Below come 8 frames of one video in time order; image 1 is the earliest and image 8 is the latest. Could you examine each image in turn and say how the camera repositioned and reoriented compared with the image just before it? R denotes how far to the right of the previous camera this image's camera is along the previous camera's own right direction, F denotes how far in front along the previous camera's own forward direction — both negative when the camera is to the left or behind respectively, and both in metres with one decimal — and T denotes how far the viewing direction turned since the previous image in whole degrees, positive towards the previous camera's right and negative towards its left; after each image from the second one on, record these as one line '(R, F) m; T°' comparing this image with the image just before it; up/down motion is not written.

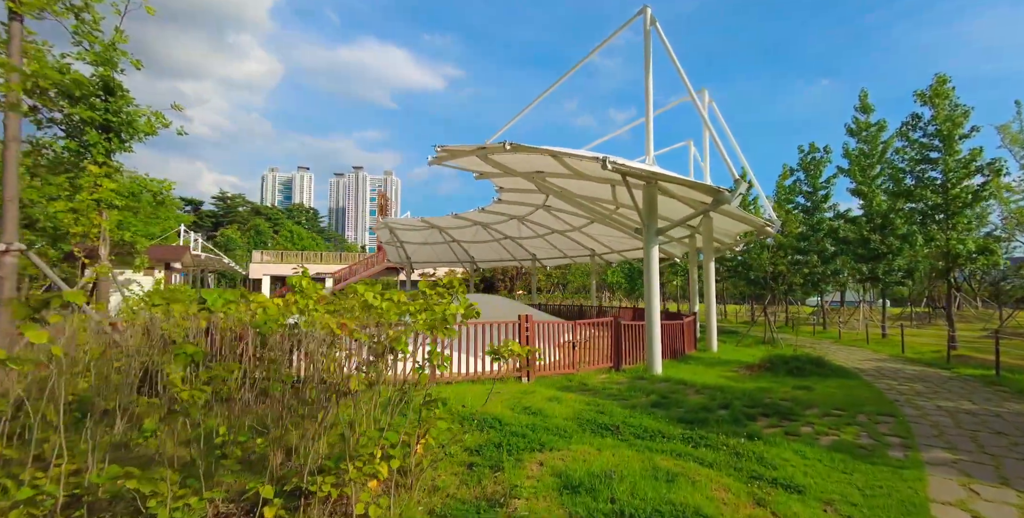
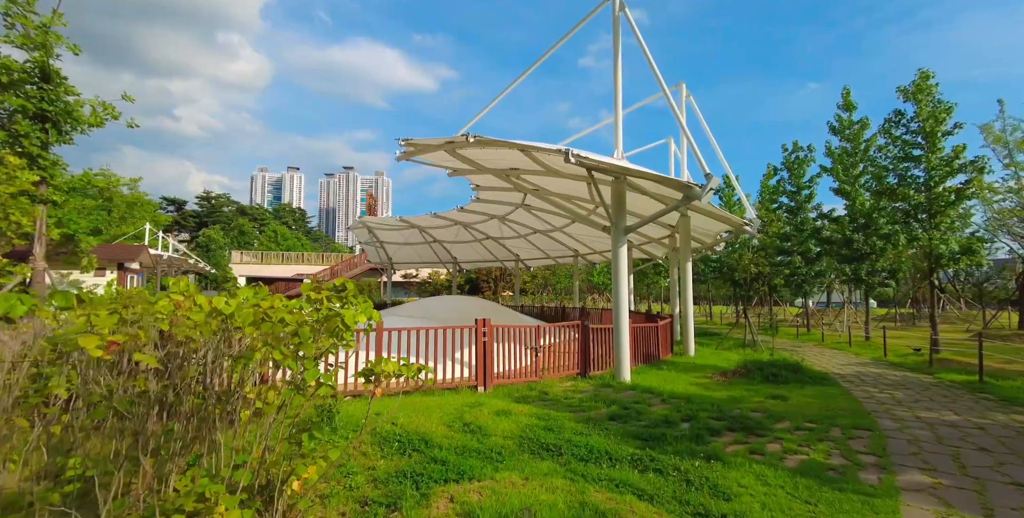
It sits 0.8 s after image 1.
(+0.6, +0.5) m; +1°
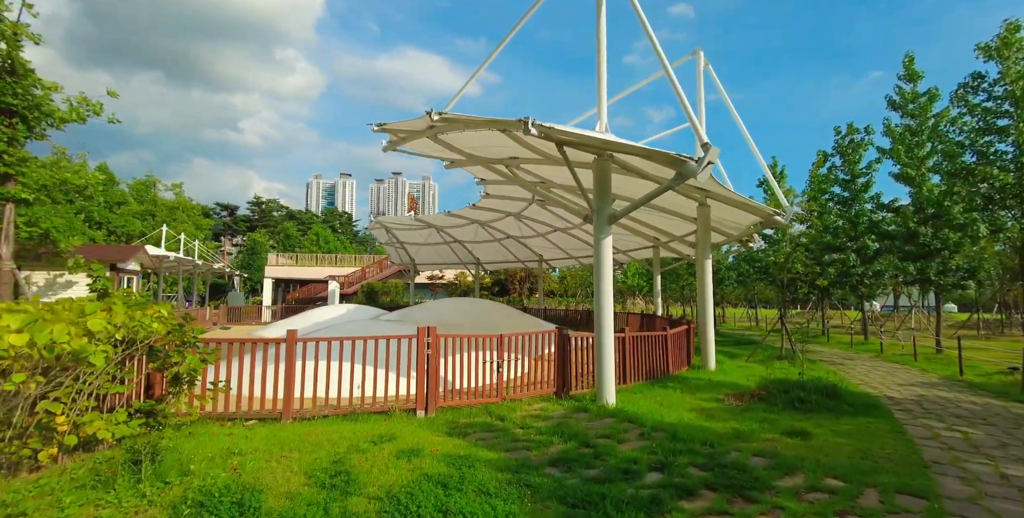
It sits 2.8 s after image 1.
(+1.2, +1.4) m; -6°
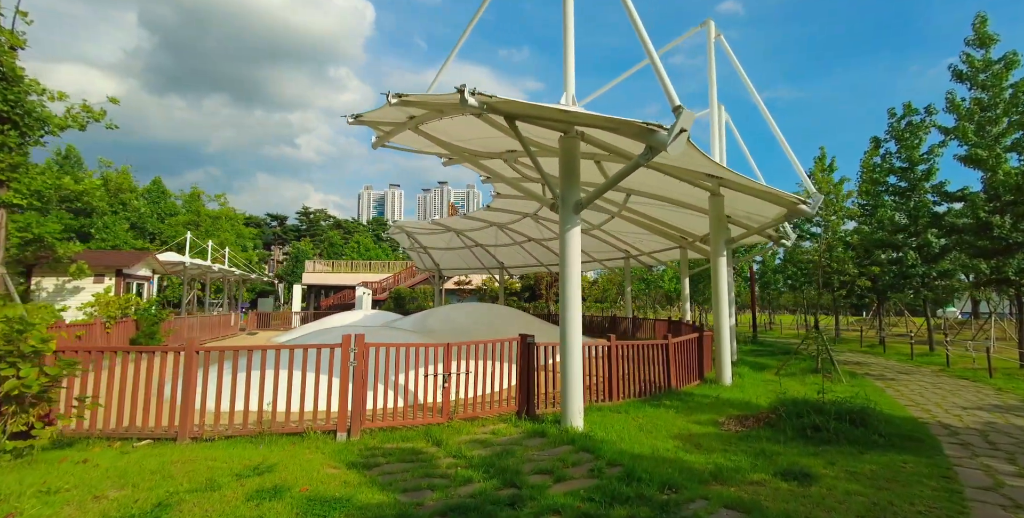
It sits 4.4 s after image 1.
(+1.2, +1.0) m; -6°
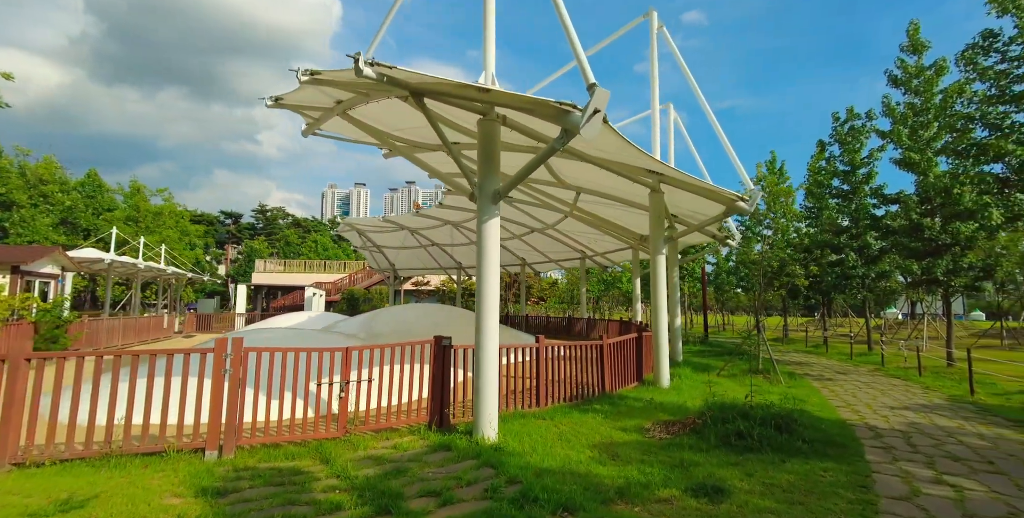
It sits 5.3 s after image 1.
(+0.6, +0.5) m; +4°
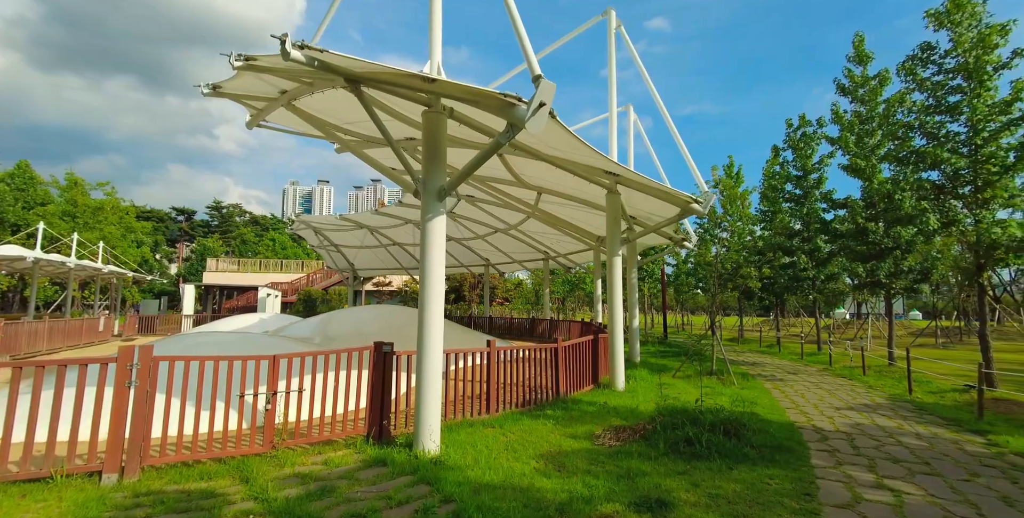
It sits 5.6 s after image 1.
(+0.2, +0.2) m; +4°
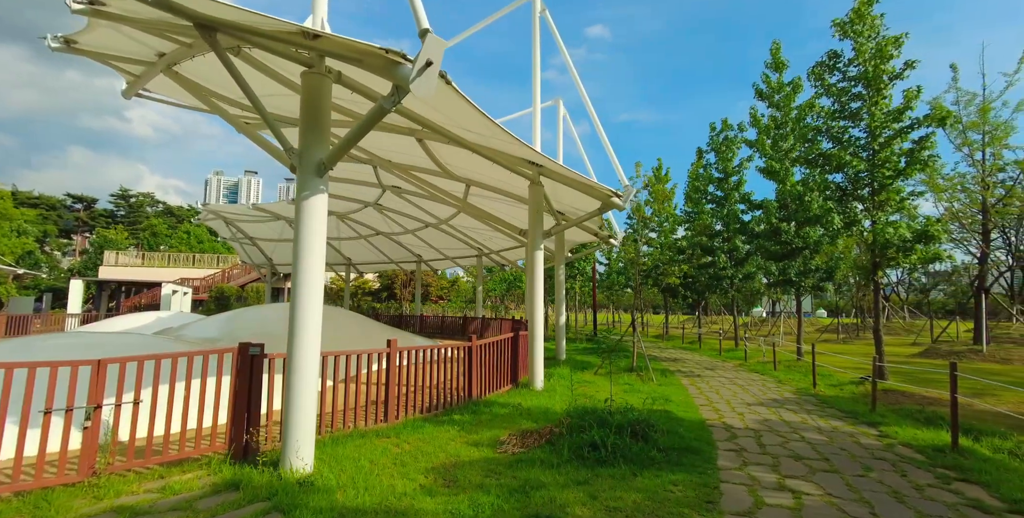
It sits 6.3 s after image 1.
(+0.4, +0.5) m; +7°
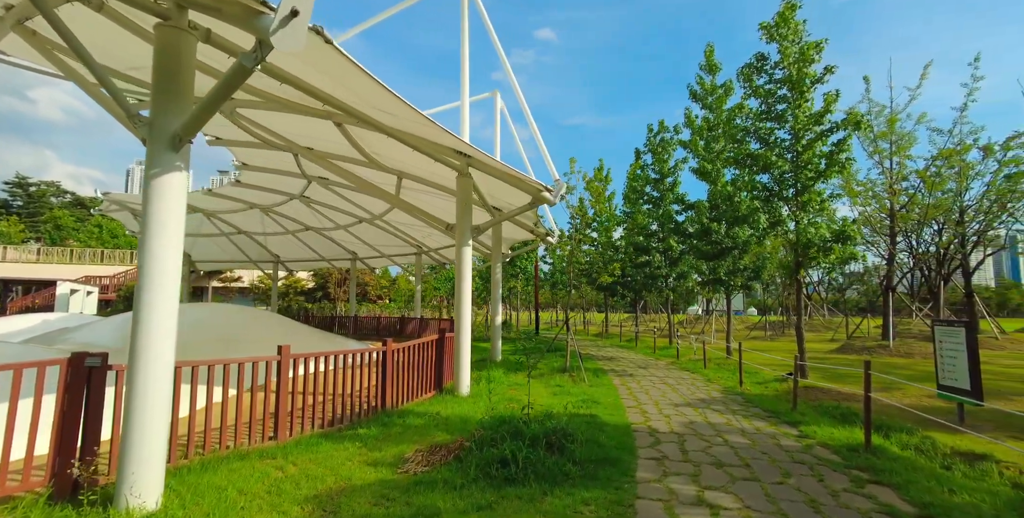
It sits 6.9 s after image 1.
(+0.4, +0.5) m; +6°
